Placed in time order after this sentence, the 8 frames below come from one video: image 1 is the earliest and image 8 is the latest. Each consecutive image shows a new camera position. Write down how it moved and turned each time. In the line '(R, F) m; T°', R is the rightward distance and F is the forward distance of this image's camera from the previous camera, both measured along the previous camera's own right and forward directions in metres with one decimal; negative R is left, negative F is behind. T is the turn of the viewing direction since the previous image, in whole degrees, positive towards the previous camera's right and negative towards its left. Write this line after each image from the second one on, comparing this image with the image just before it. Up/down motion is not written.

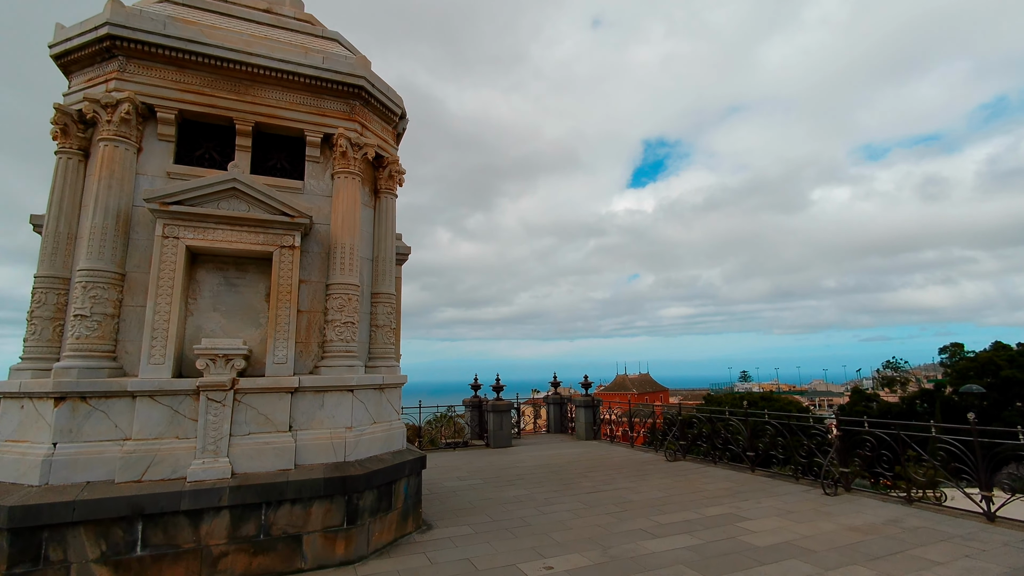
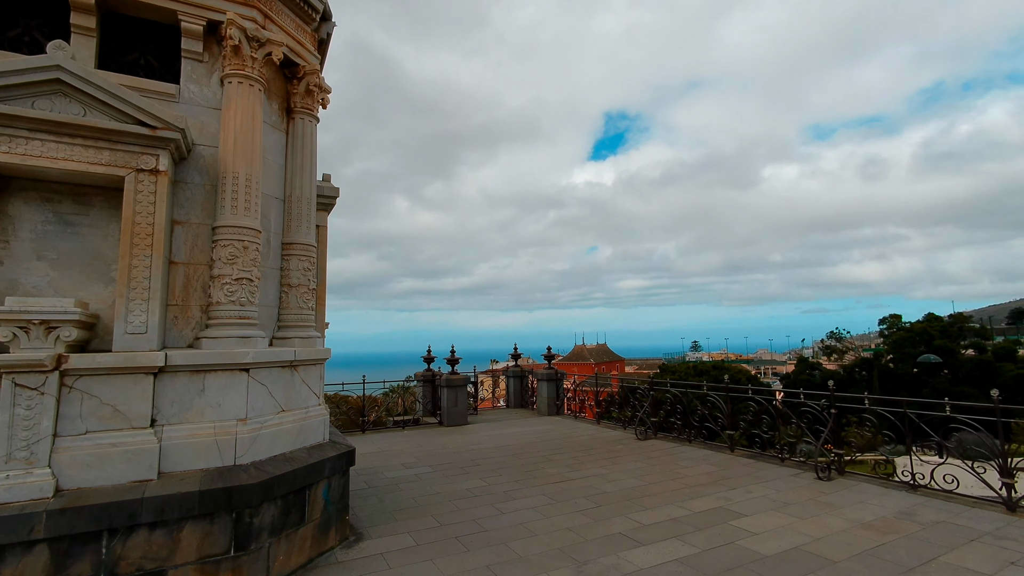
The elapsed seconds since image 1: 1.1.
(+0.1, +1.1) m; +5°
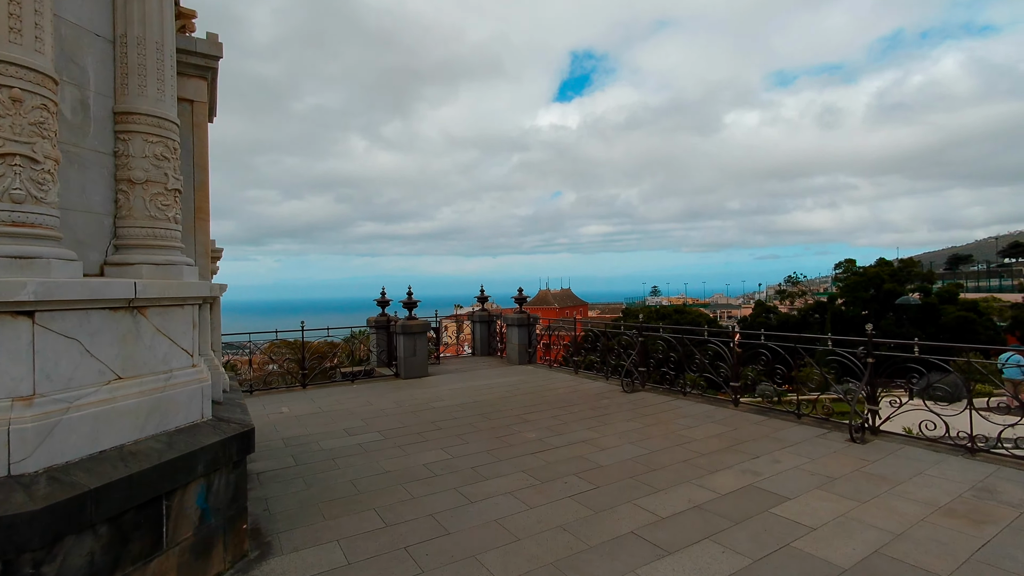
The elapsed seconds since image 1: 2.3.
(-0.1, +1.4) m; +4°
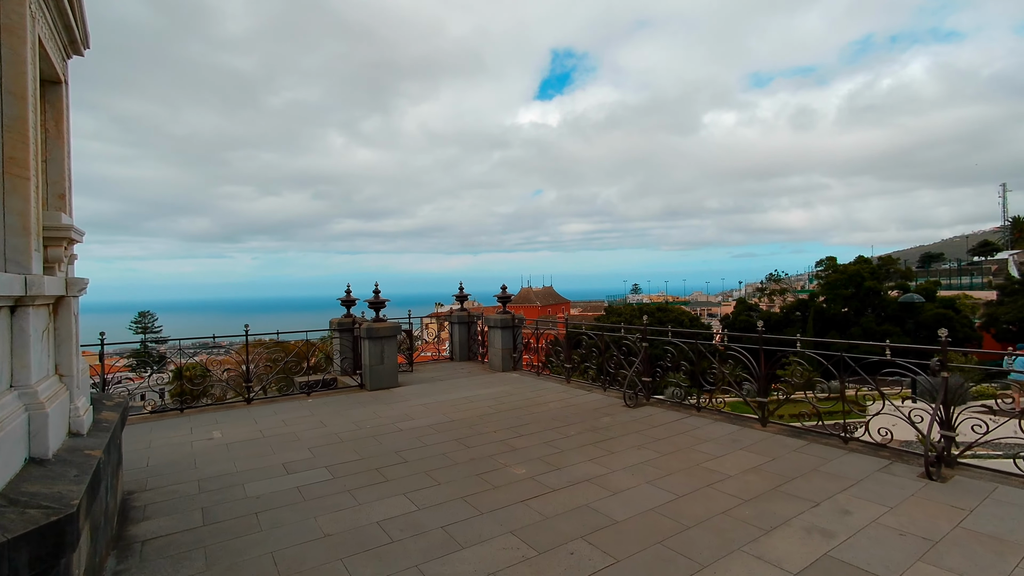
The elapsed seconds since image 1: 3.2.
(0.0, +1.1) m; +2°
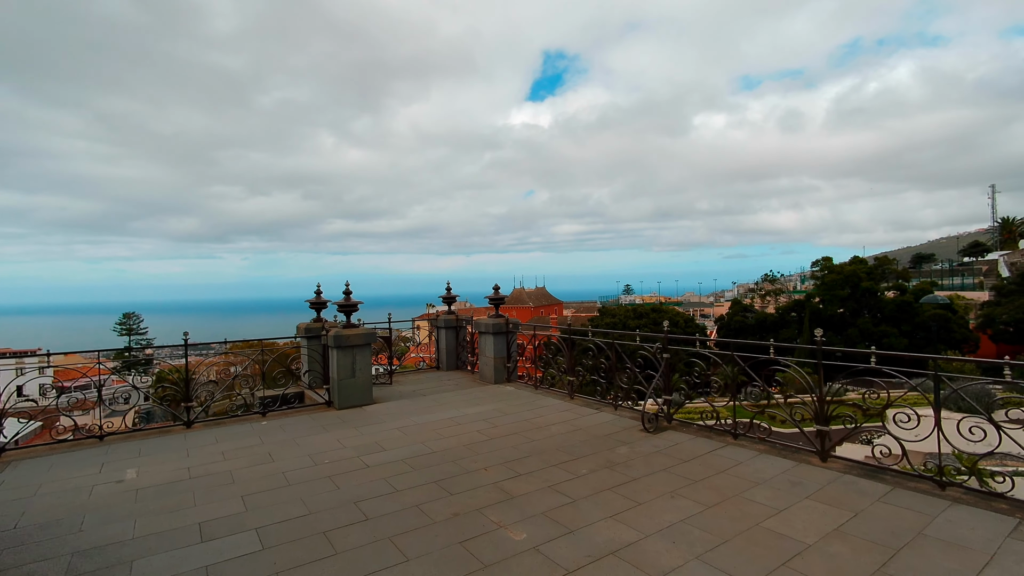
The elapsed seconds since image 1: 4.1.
(0.0, +1.1) m; +1°
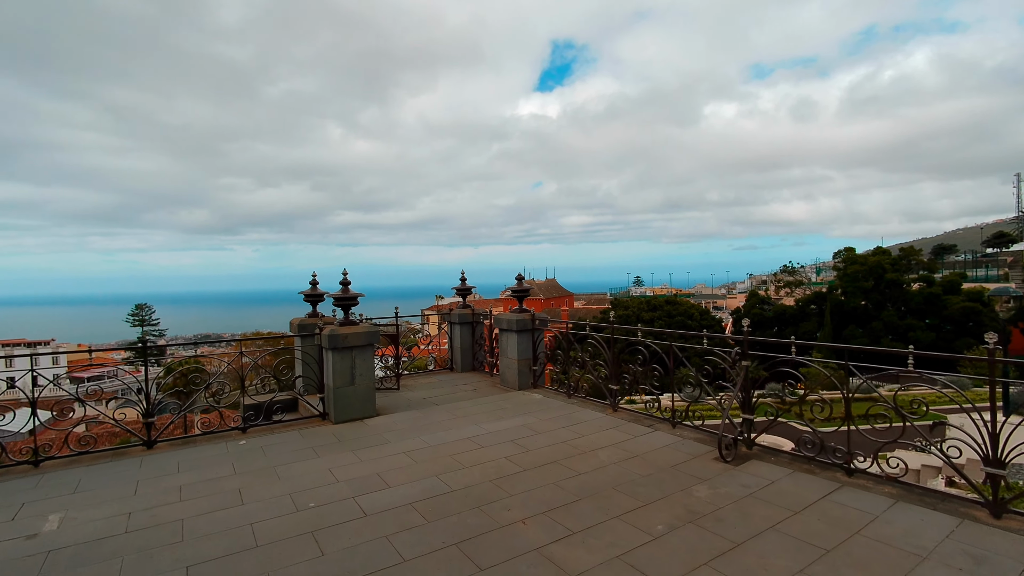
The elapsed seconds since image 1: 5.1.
(-0.3, +1.1) m; -1°
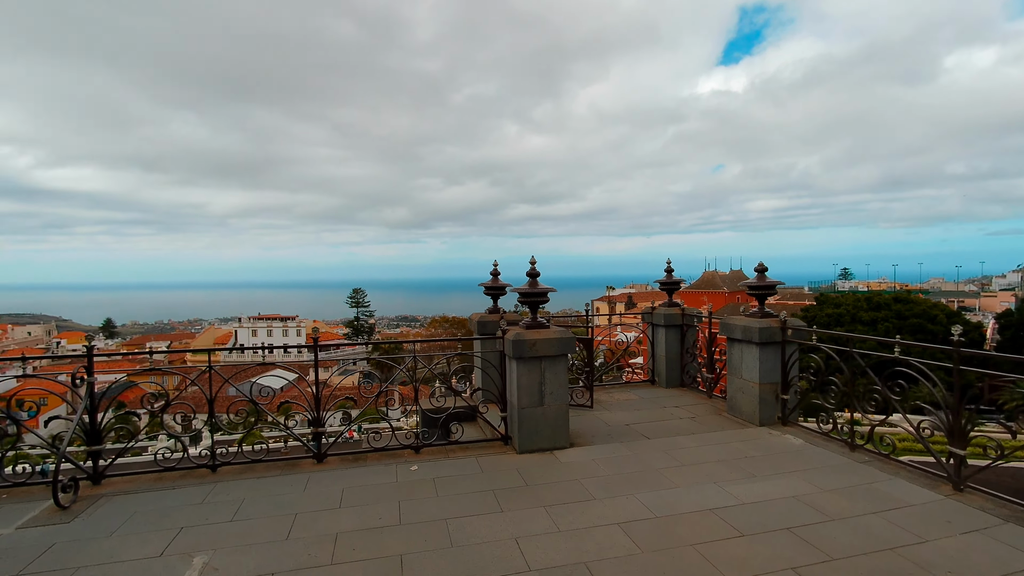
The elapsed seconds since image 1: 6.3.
(-0.6, +1.3) m; -20°
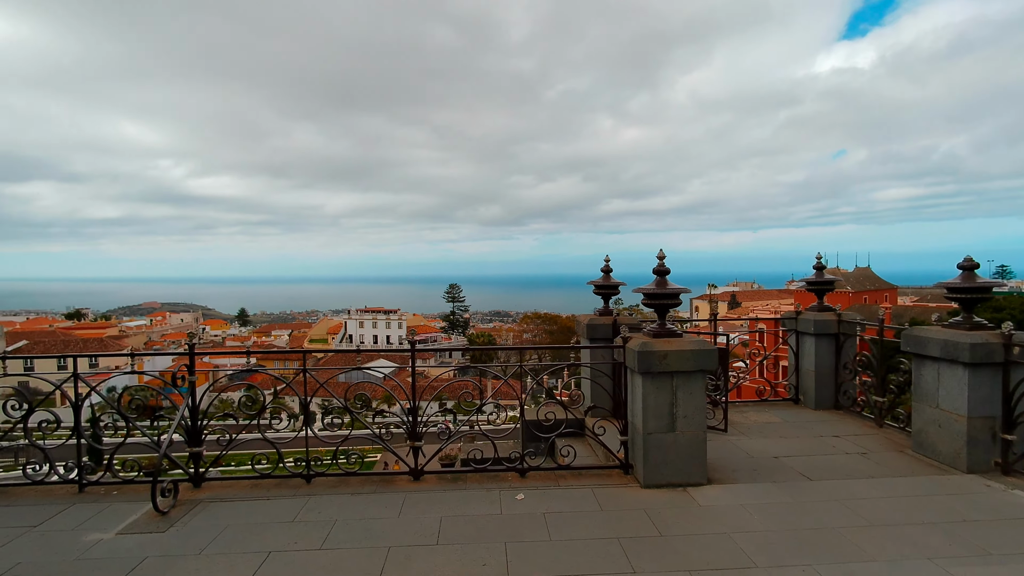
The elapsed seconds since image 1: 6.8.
(-0.2, +0.6) m; -11°
